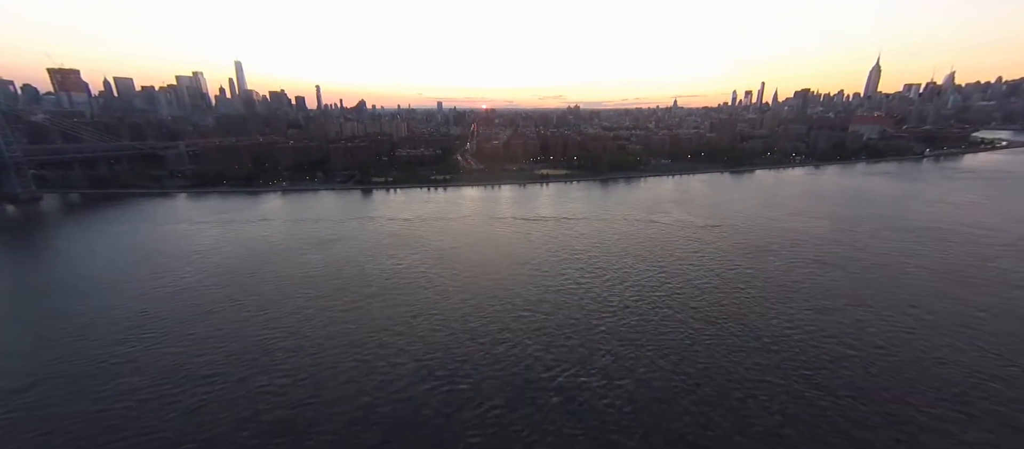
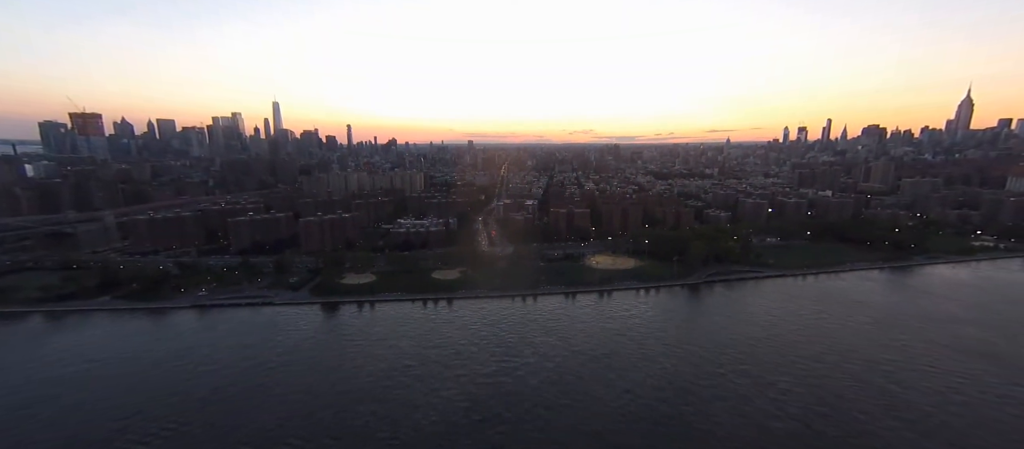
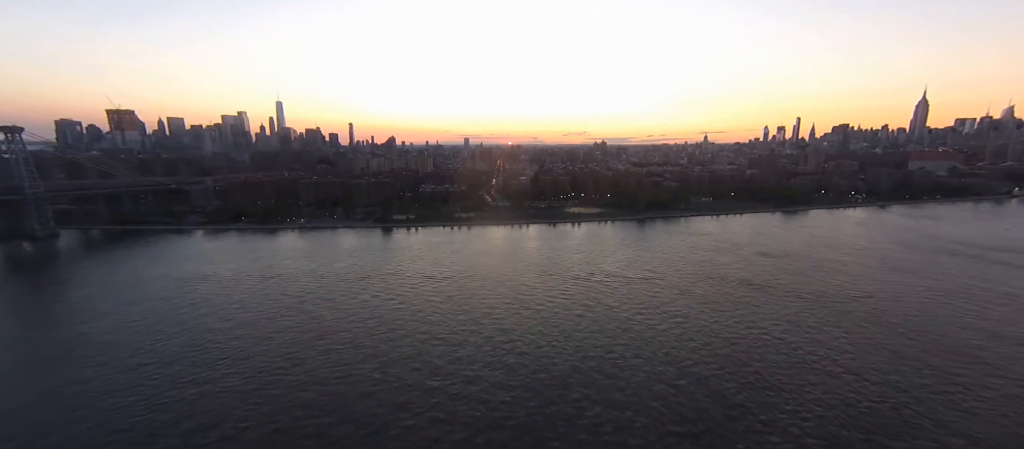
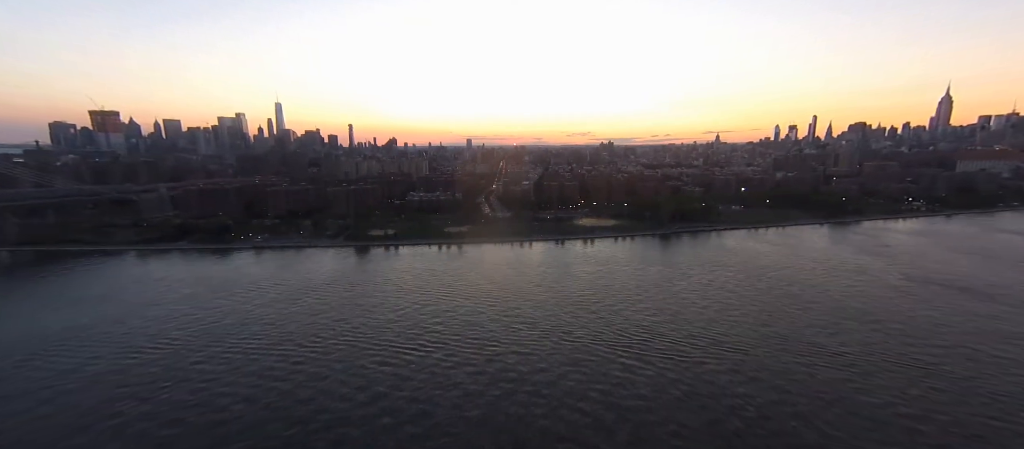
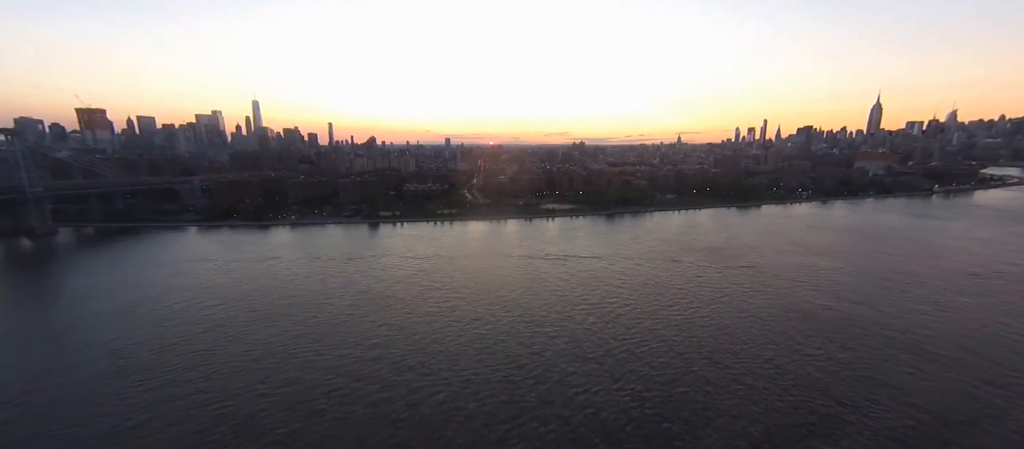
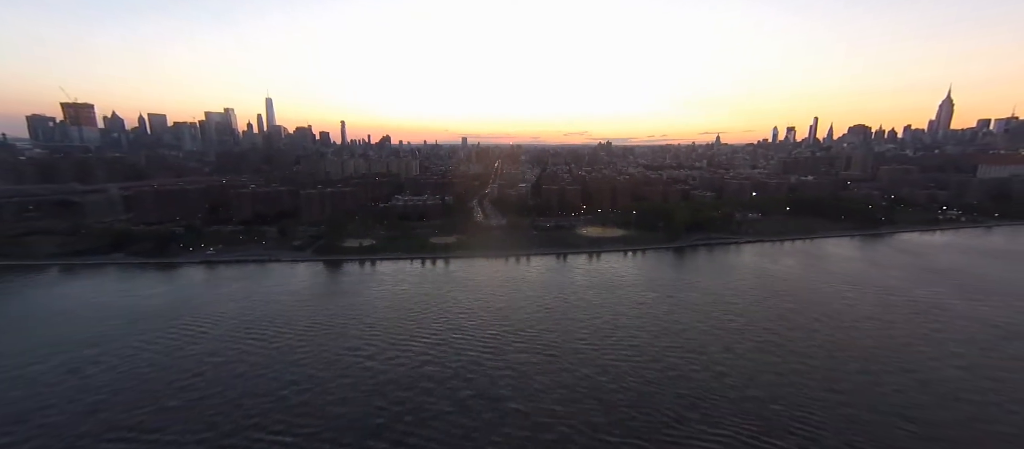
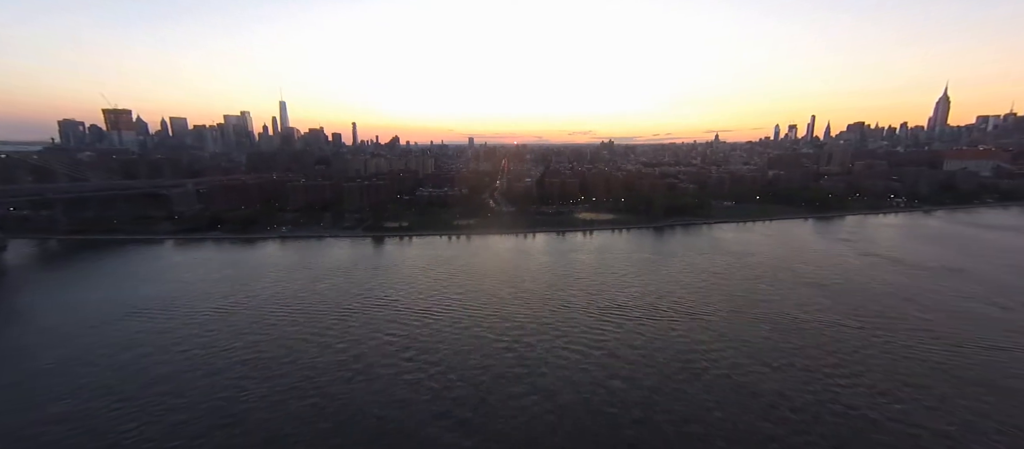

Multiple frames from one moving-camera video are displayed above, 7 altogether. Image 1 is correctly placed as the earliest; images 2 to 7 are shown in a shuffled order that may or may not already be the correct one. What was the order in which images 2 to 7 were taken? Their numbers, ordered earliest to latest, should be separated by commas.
5, 3, 7, 4, 6, 2
